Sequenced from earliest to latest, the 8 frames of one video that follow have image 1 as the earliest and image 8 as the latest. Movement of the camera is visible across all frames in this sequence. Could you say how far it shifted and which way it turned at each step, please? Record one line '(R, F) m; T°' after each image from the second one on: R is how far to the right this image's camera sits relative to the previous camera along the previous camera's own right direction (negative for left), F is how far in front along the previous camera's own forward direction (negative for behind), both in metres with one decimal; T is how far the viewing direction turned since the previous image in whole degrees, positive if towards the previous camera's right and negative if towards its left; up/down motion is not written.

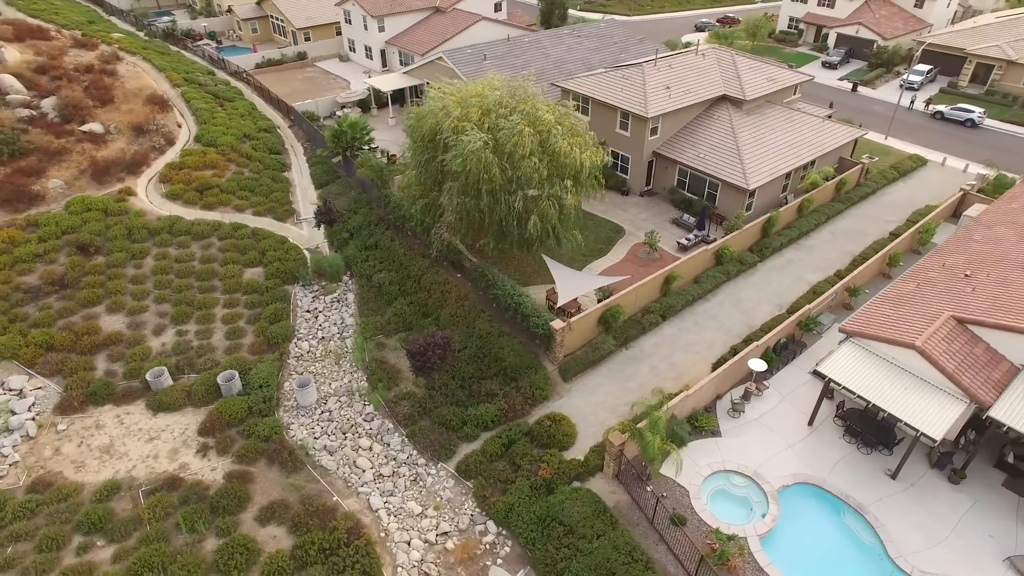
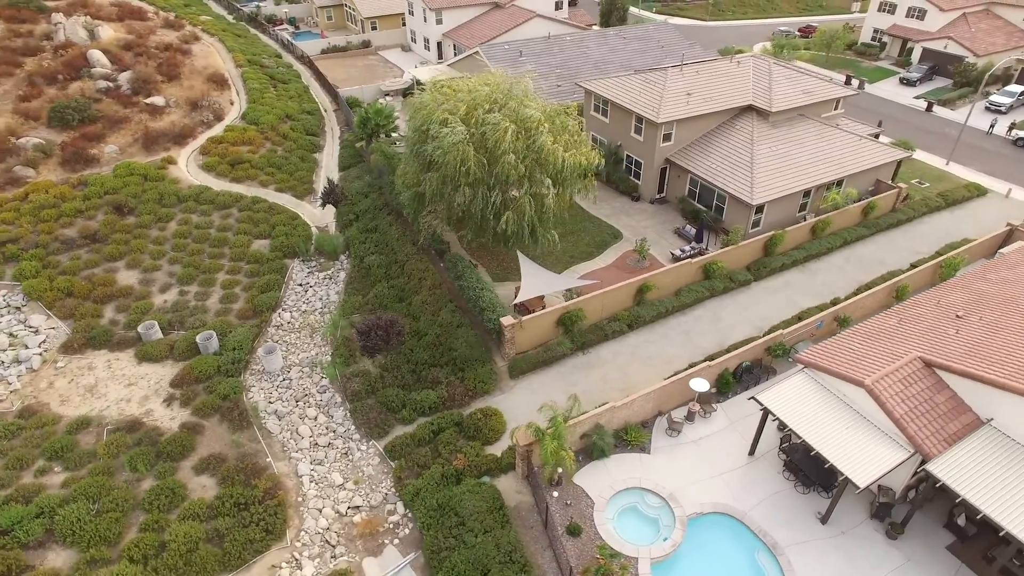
(+4.6, +0.1) m; -8°
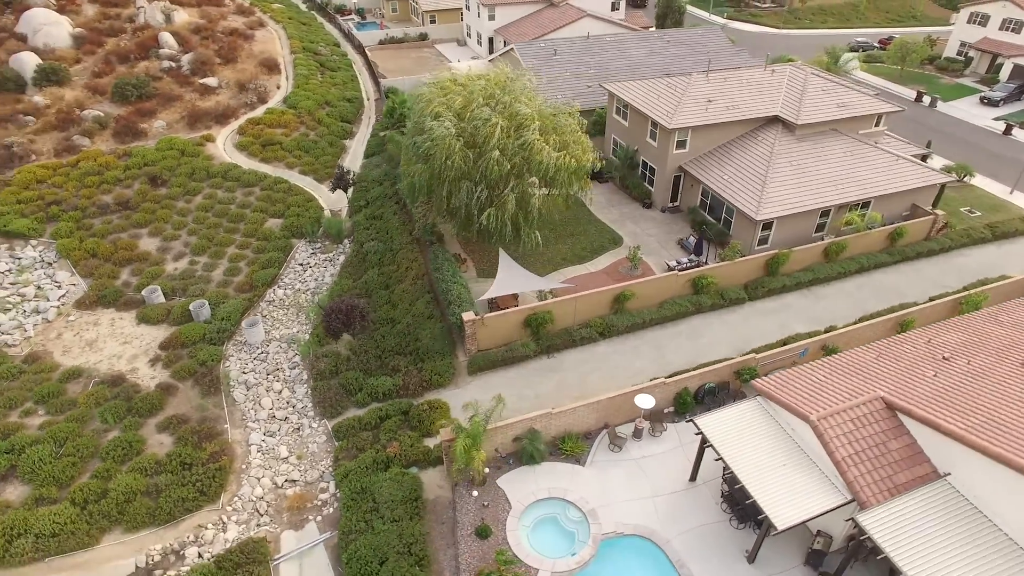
(+3.9, +0.4) m; -7°
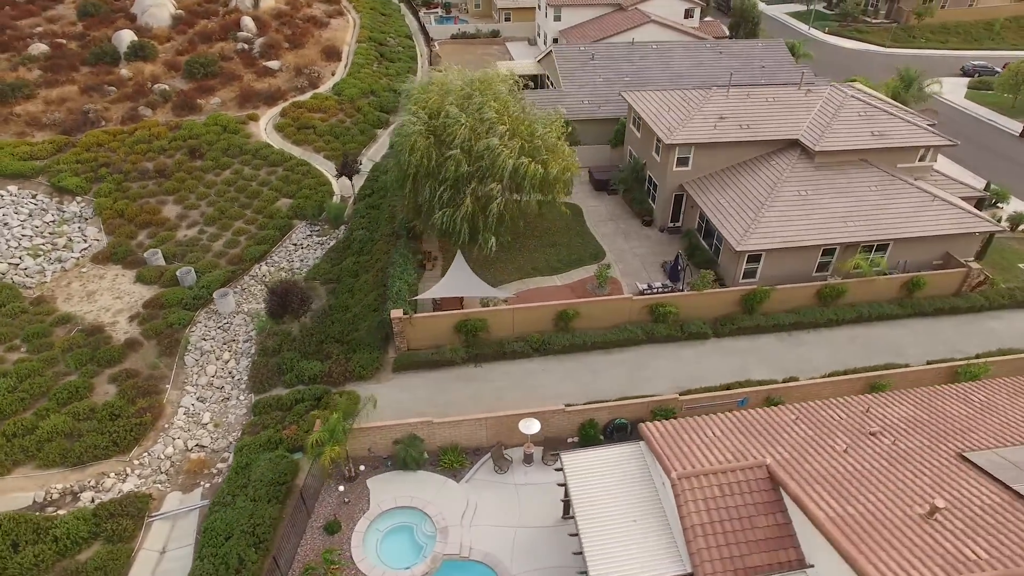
(+6.1, +1.0) m; -10°
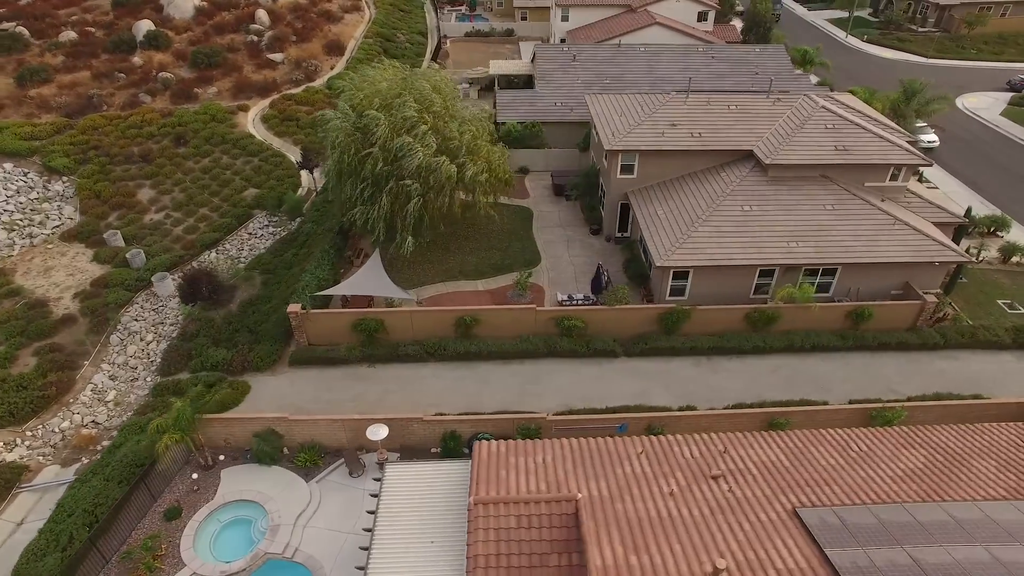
(+5.6, +0.9) m; -6°
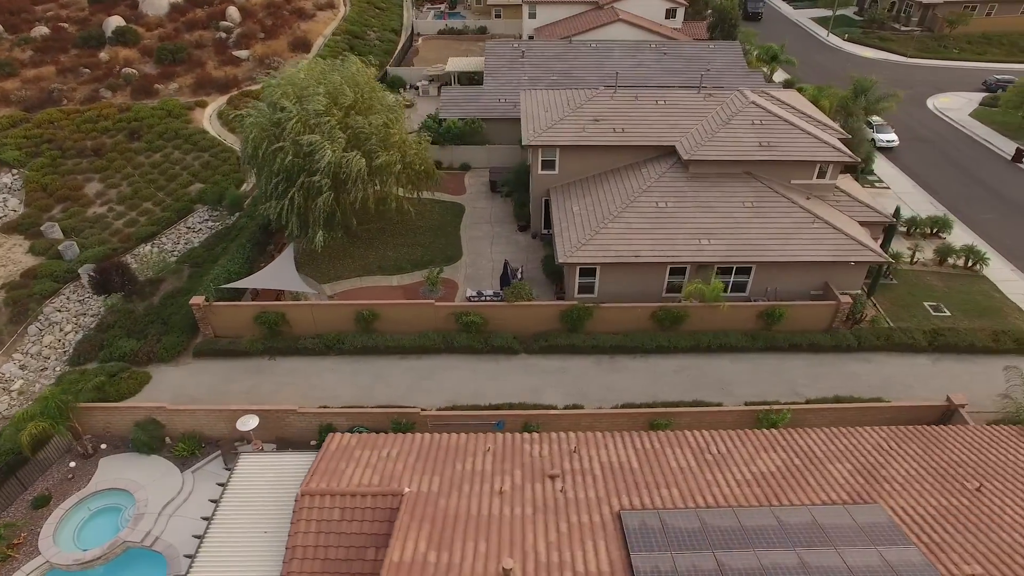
(+4.0, +0.3) m; -1°
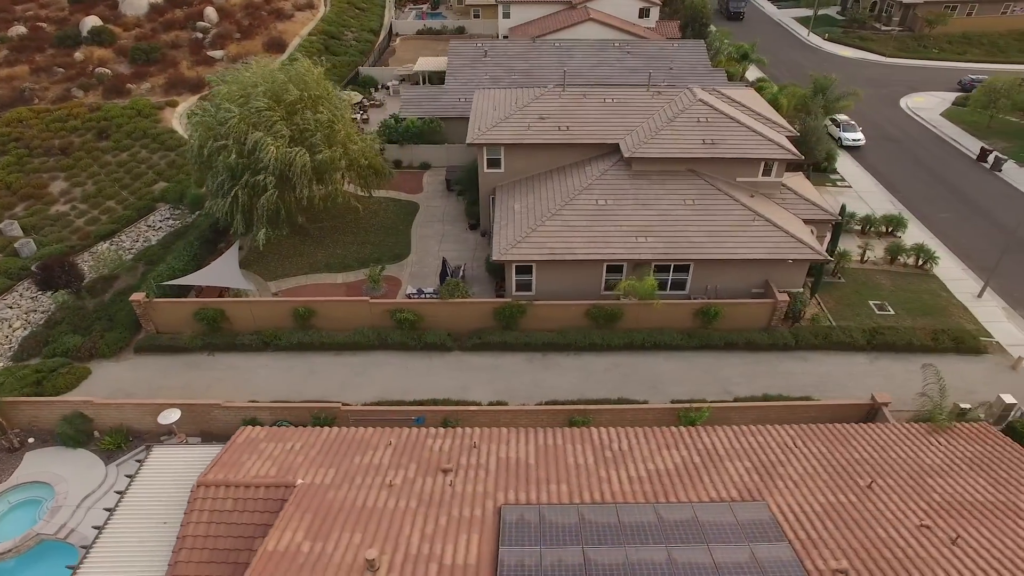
(+2.4, 0.0) m; -1°
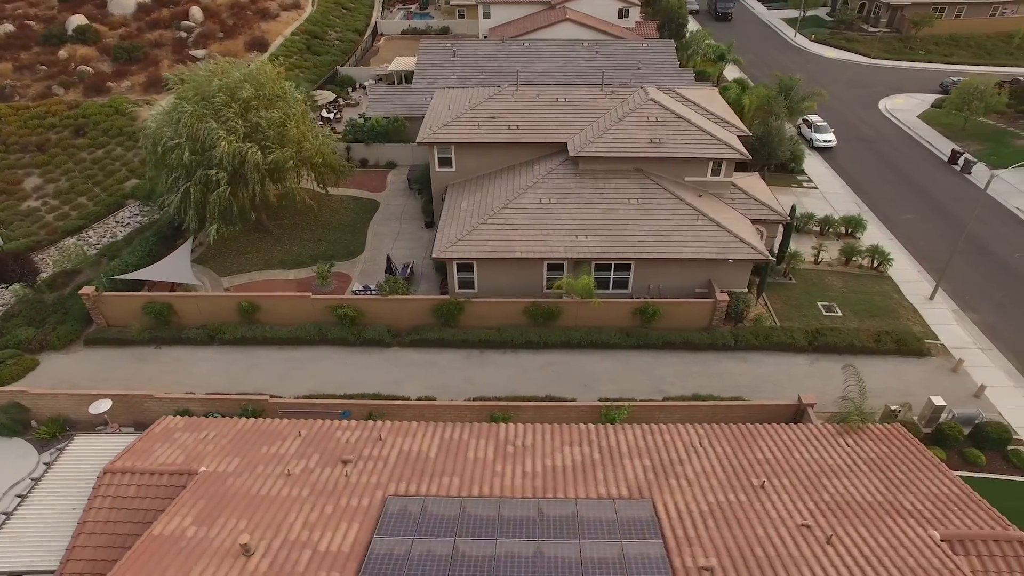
(+2.4, -0.1) m; -1°
